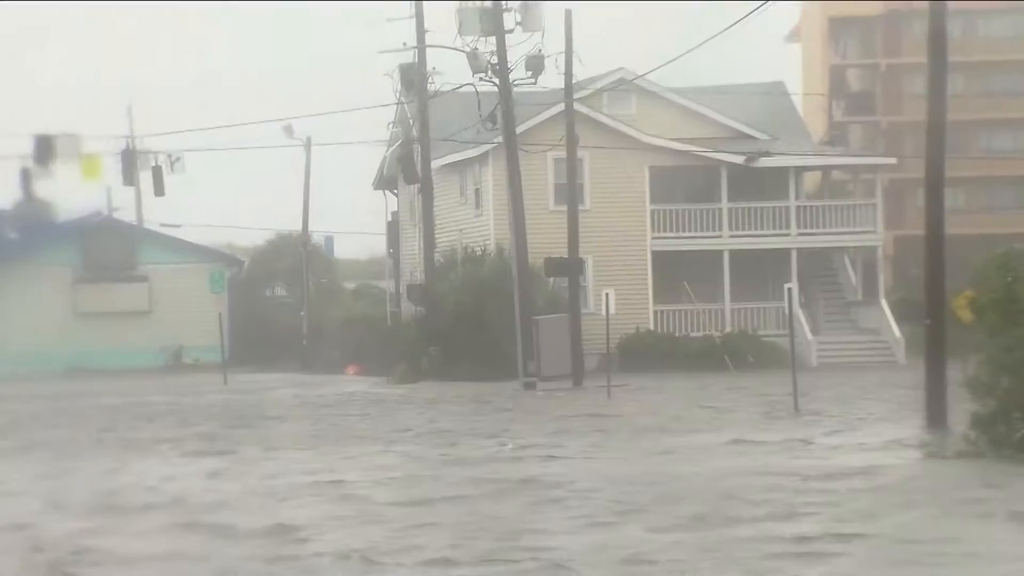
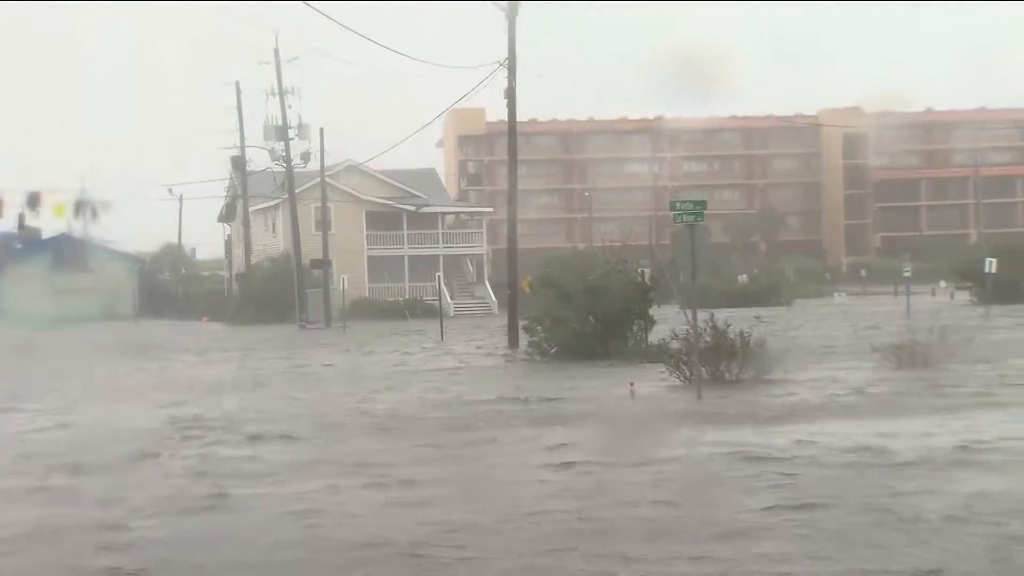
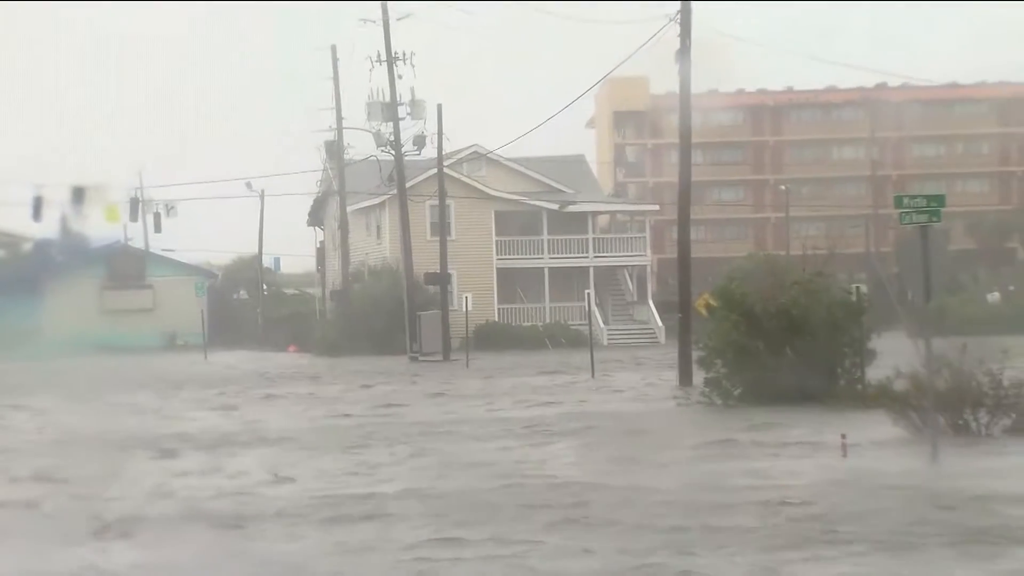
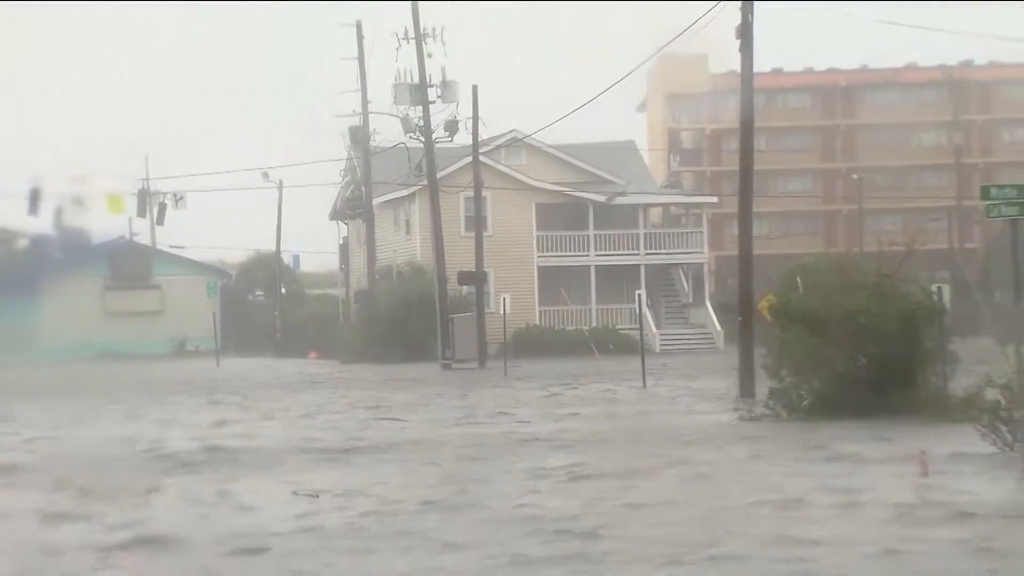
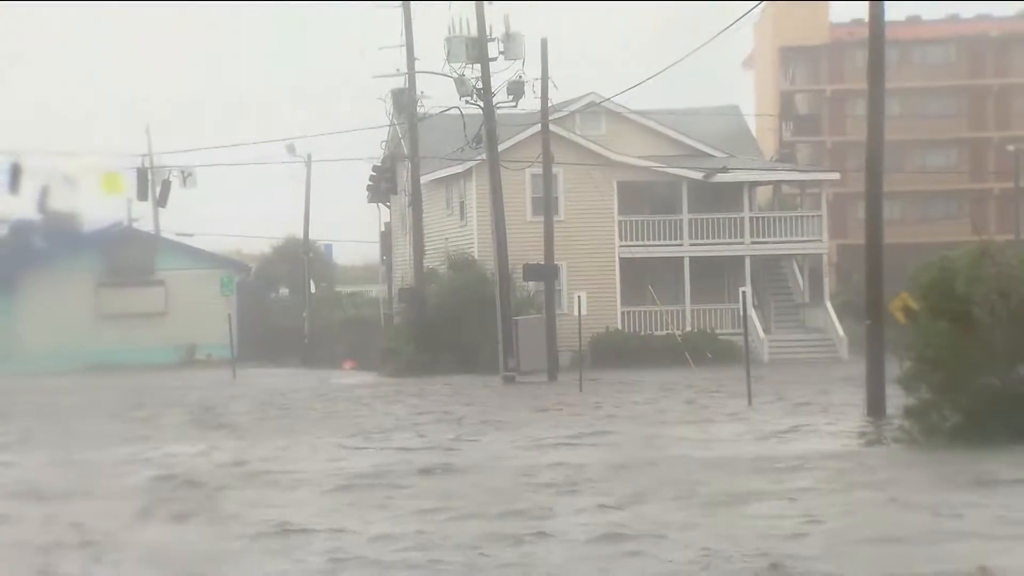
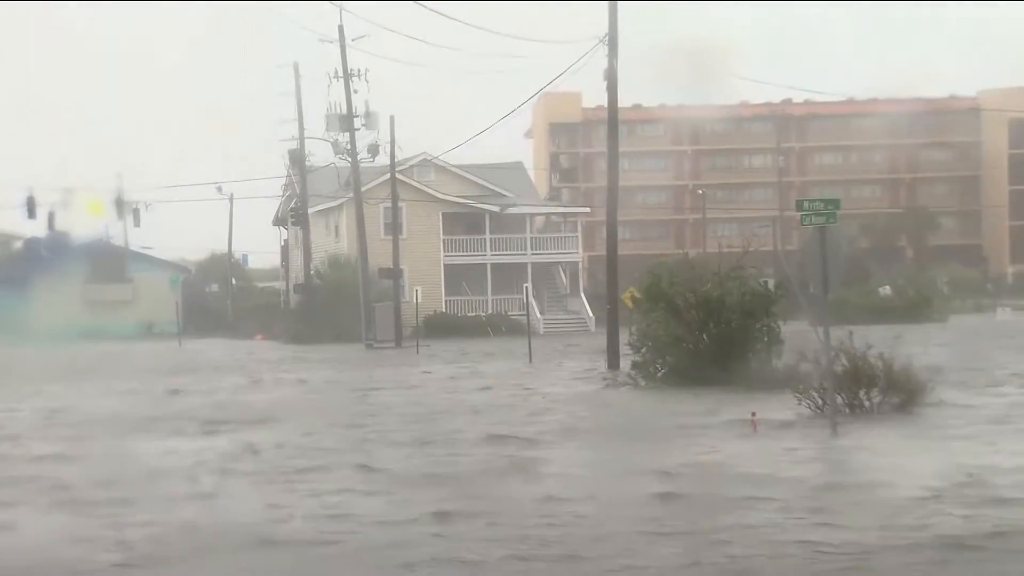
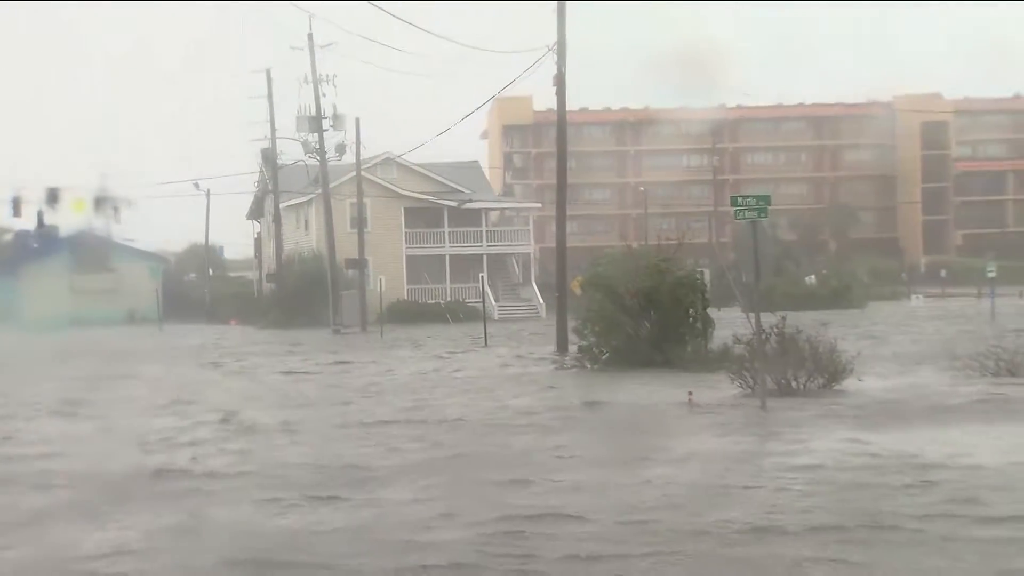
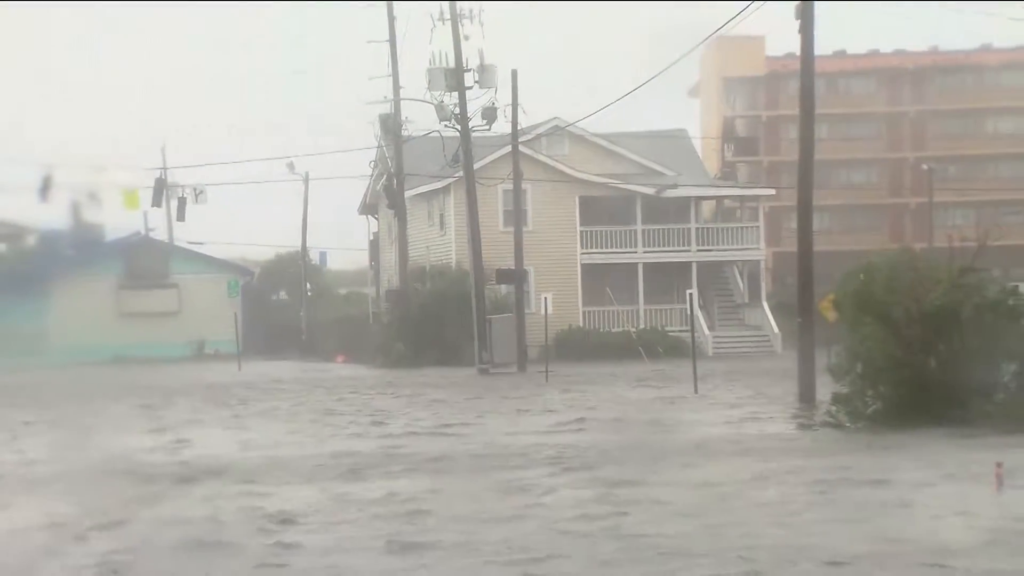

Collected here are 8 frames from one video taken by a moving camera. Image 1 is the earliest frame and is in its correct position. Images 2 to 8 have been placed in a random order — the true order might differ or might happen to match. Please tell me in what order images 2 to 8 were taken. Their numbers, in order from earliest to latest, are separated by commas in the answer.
5, 8, 4, 3, 6, 7, 2
